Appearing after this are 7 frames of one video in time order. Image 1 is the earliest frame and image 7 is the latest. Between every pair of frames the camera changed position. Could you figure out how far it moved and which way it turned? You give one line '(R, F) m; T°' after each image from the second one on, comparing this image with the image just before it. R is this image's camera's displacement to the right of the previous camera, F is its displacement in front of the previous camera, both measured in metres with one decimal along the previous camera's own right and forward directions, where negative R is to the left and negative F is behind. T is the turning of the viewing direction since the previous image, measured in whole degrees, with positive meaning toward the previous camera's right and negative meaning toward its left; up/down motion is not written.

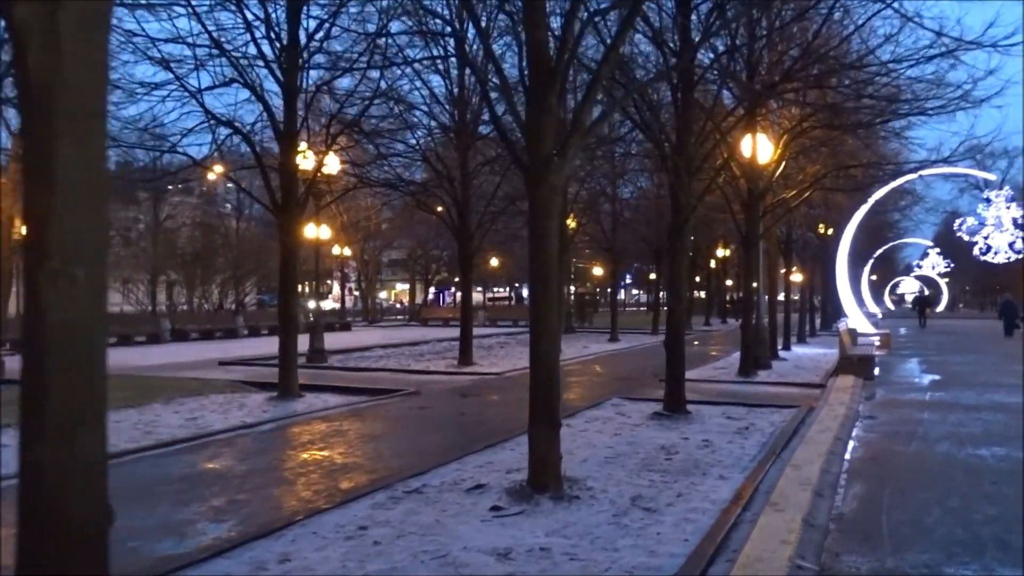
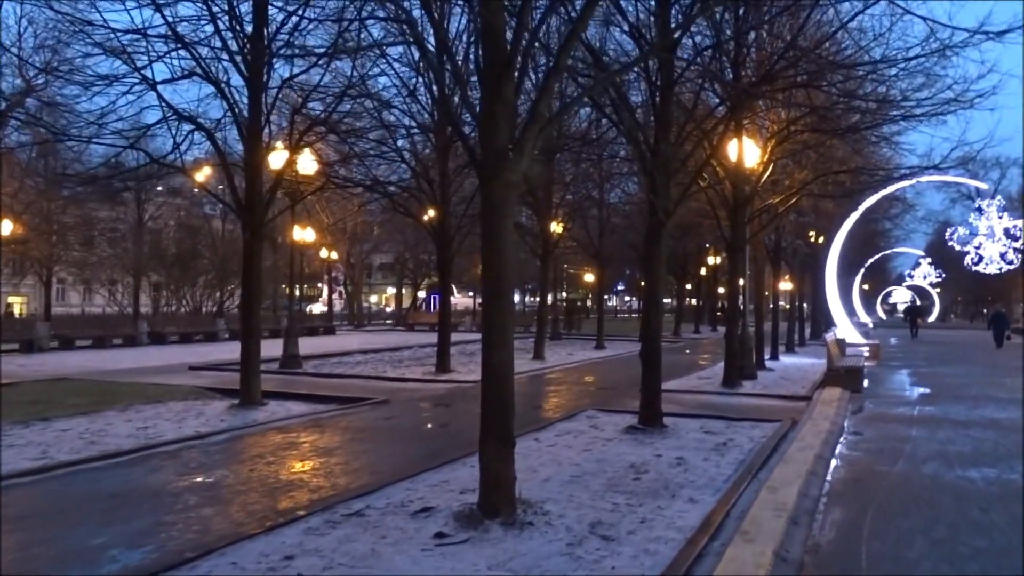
(+0.4, +0.6) m; 0°
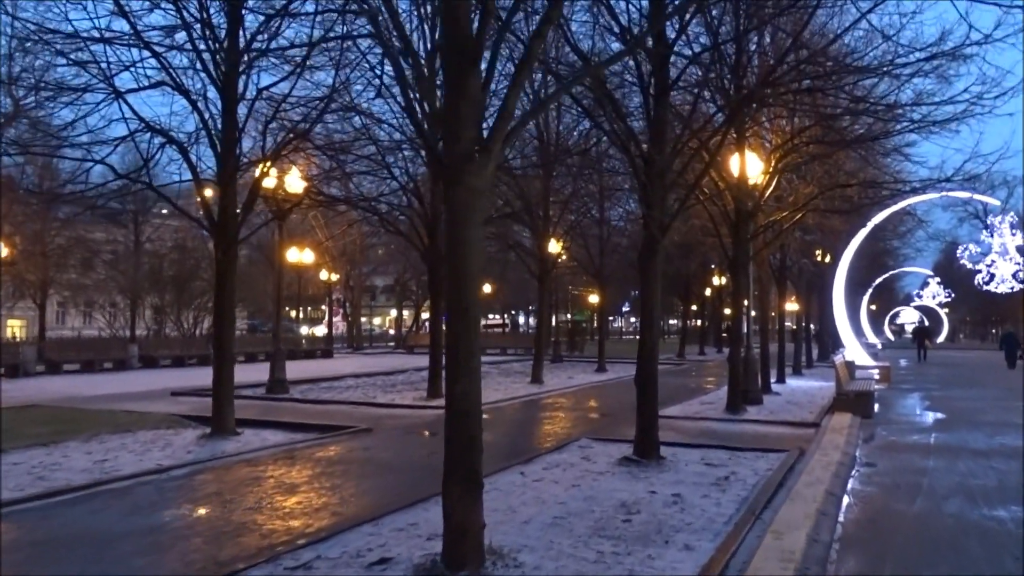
(+0.3, +0.9) m; 0°
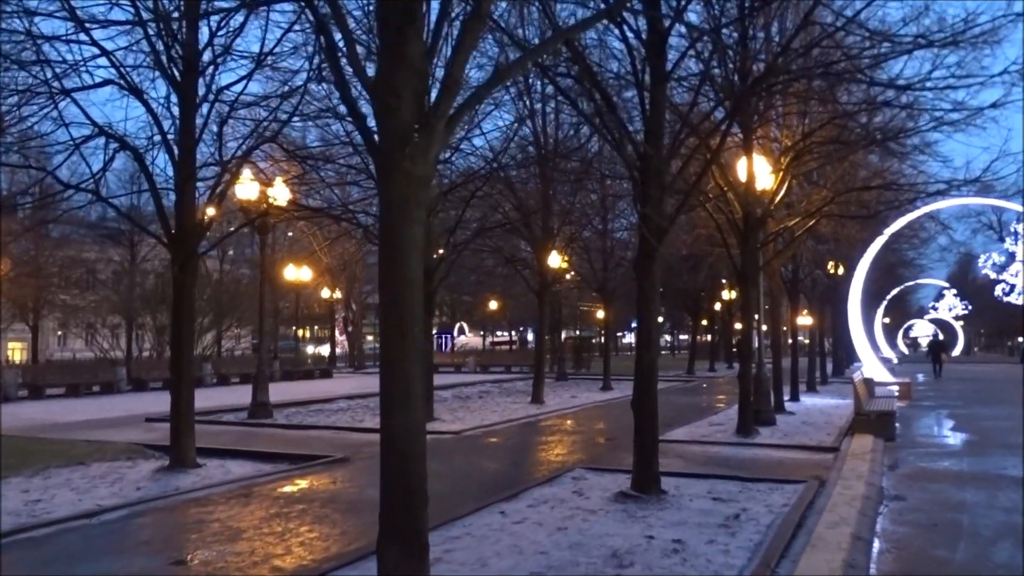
(+0.4, +1.3) m; -1°
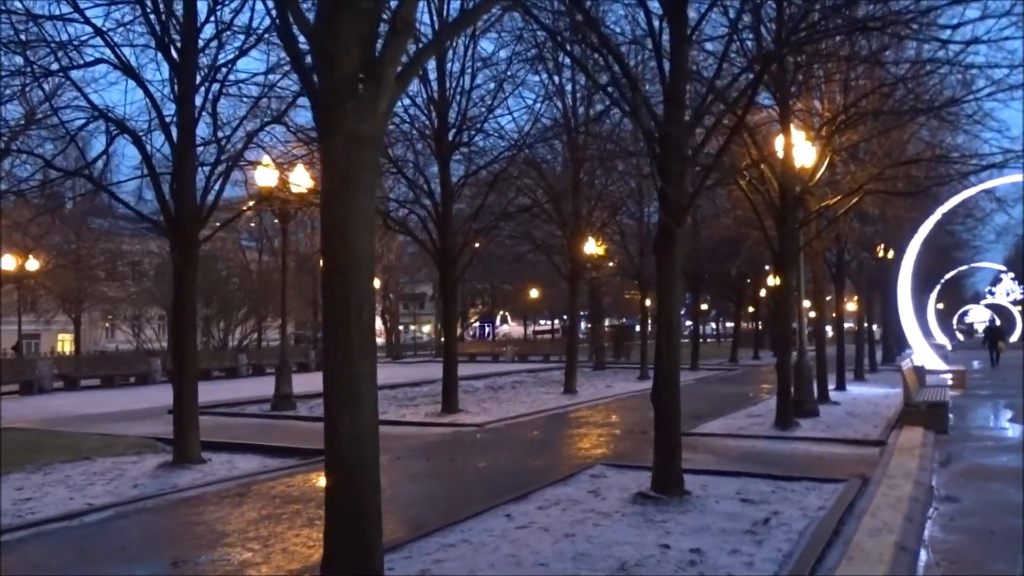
(+0.4, +0.8) m; -3°
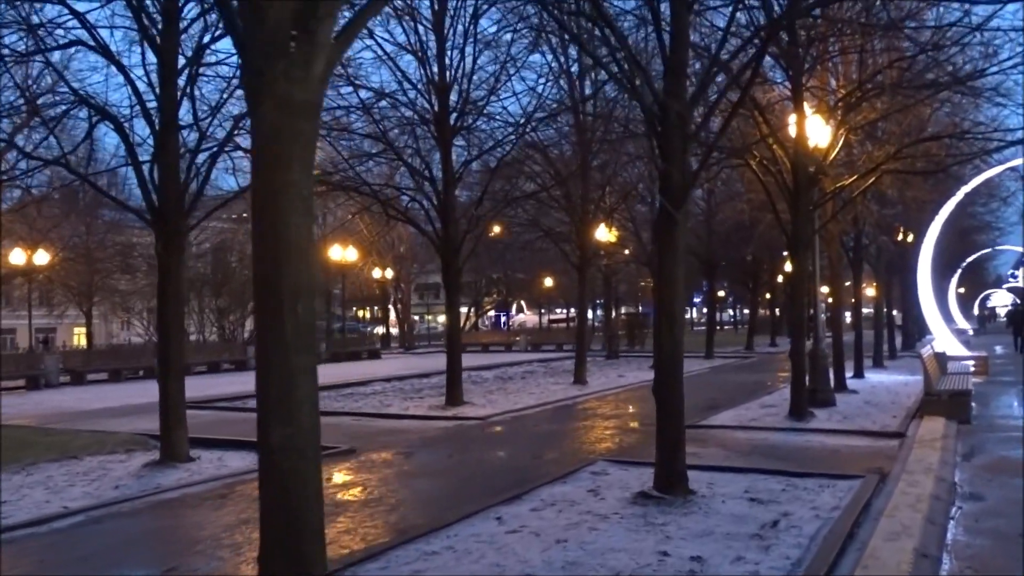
(+0.3, +0.6) m; -1°
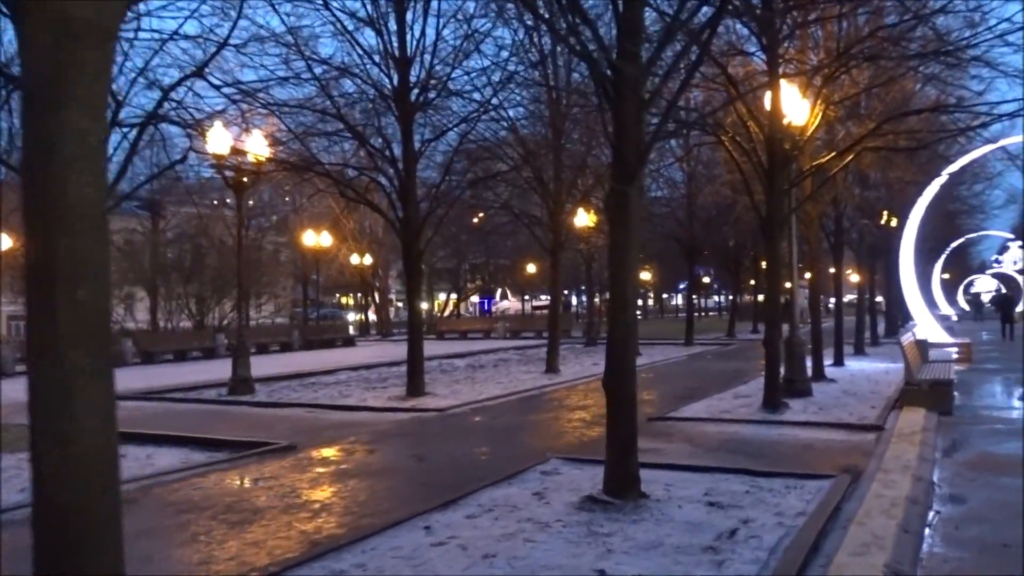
(+0.5, +0.9) m; +1°
